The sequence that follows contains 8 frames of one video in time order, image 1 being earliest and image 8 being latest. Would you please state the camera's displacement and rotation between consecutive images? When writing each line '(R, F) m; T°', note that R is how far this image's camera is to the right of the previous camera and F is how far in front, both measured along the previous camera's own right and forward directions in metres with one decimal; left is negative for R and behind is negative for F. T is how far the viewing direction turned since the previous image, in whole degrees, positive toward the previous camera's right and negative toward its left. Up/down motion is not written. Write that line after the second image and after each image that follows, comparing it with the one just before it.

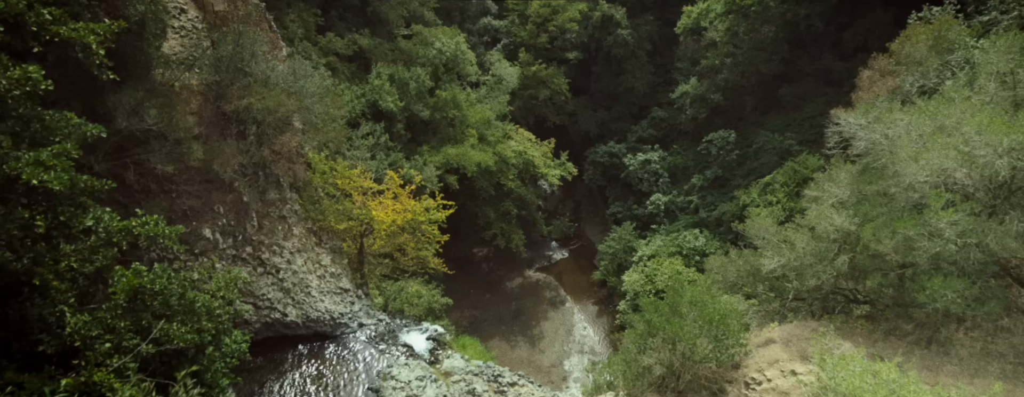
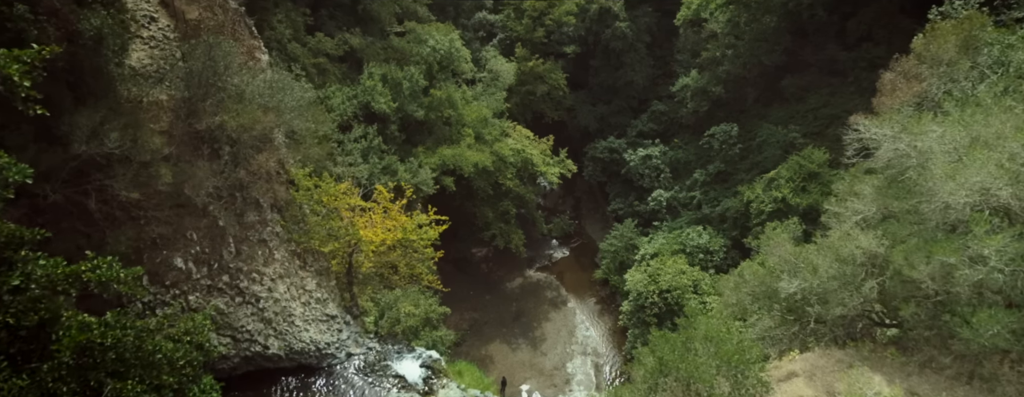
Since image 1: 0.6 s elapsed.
(0.0, +0.6) m; 0°
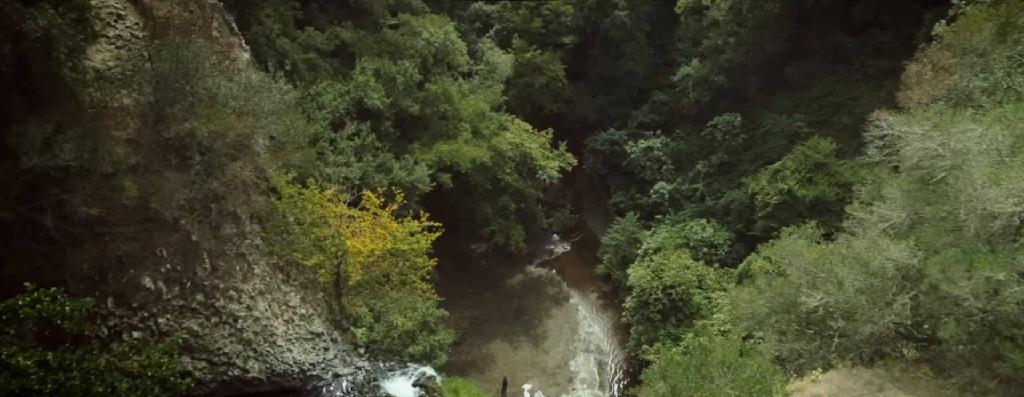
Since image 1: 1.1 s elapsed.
(+0.1, +0.6) m; 0°
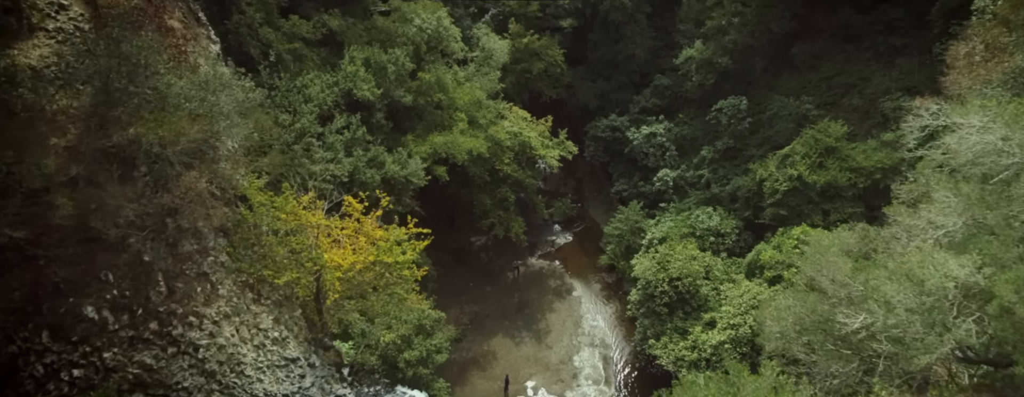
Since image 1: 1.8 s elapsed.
(+0.1, +0.8) m; 0°
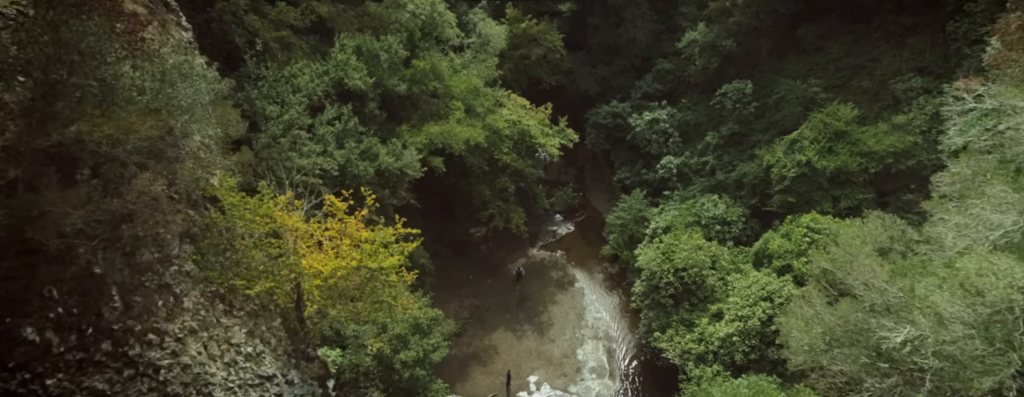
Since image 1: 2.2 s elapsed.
(+0.1, +0.7) m; 0°
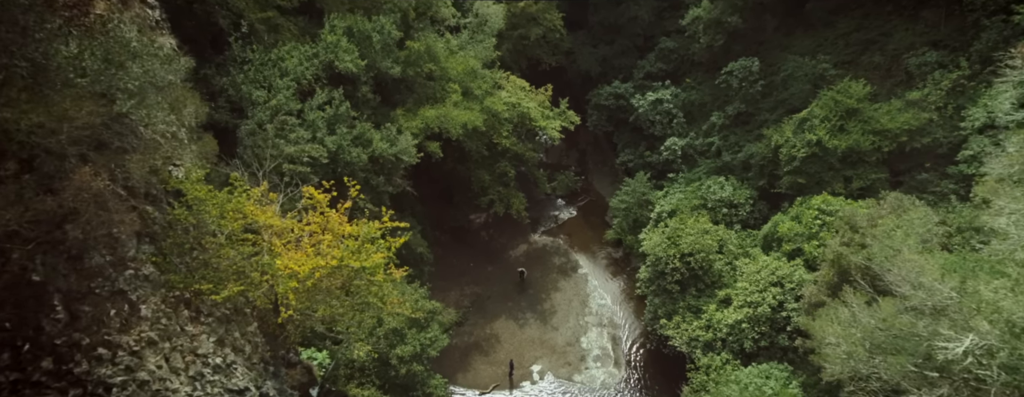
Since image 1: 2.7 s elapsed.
(+0.1, +0.7) m; 0°
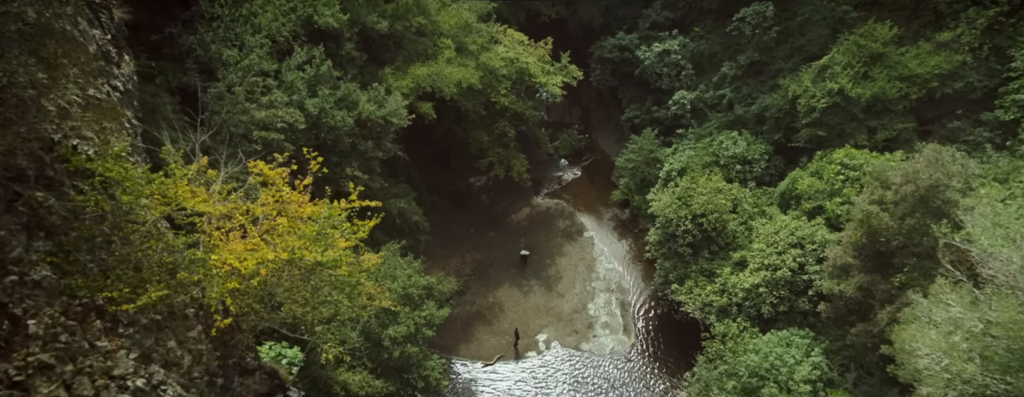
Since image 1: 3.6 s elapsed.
(+0.1, +1.2) m; 0°
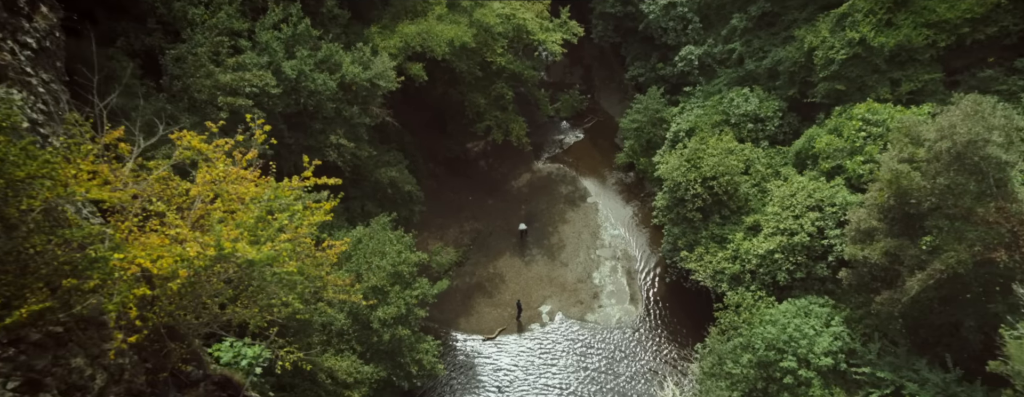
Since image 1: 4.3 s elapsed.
(+0.1, +1.1) m; 0°
